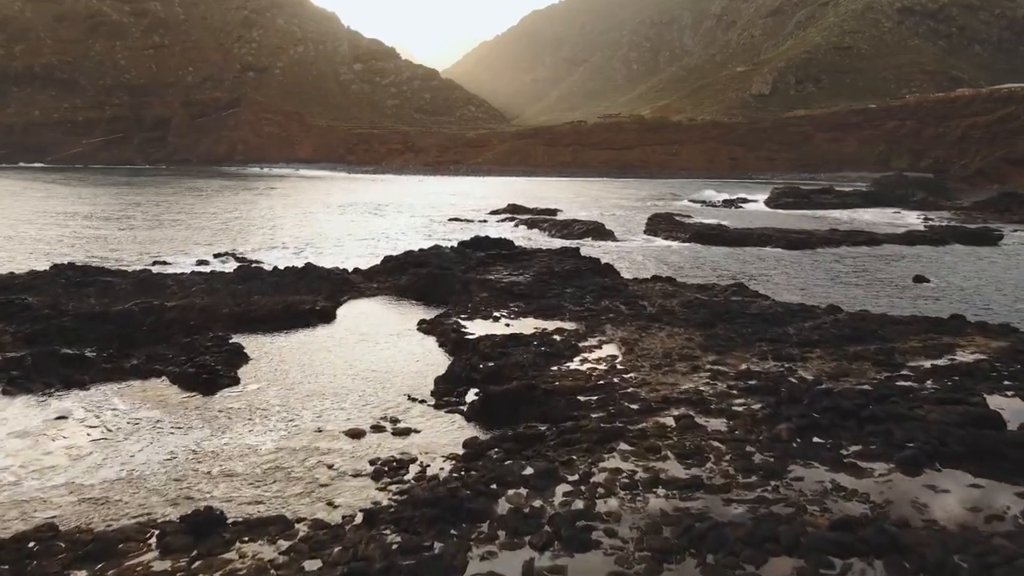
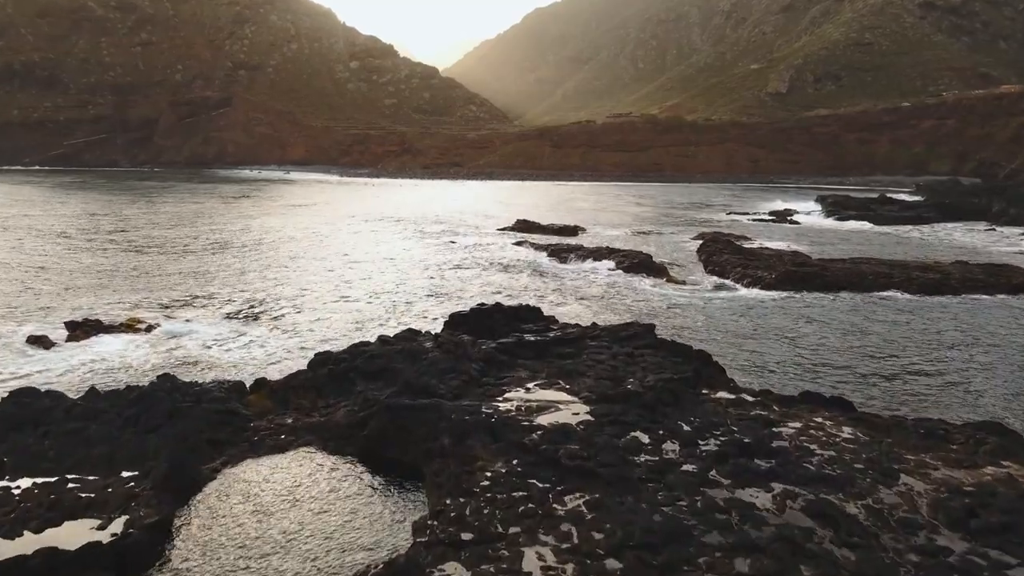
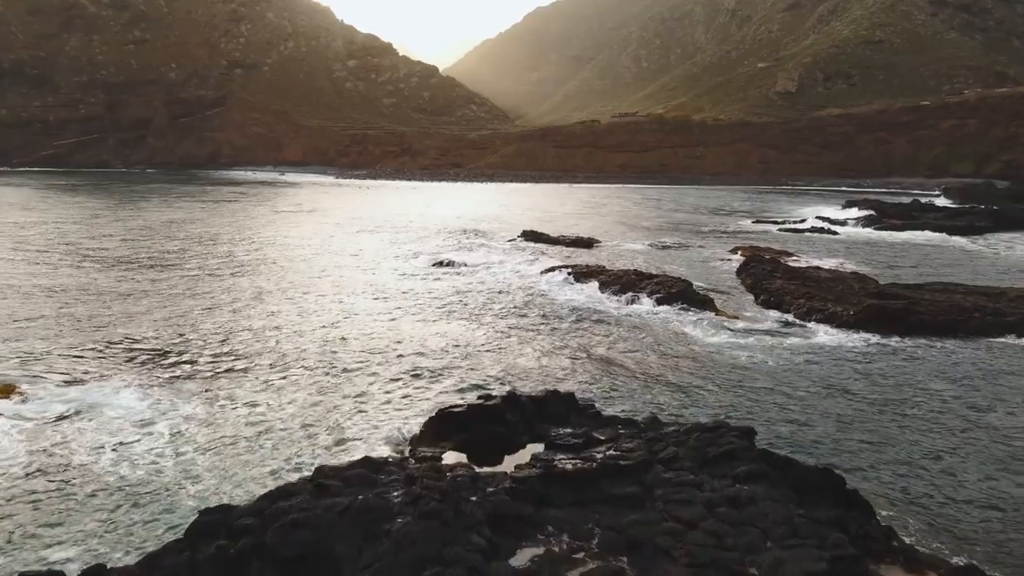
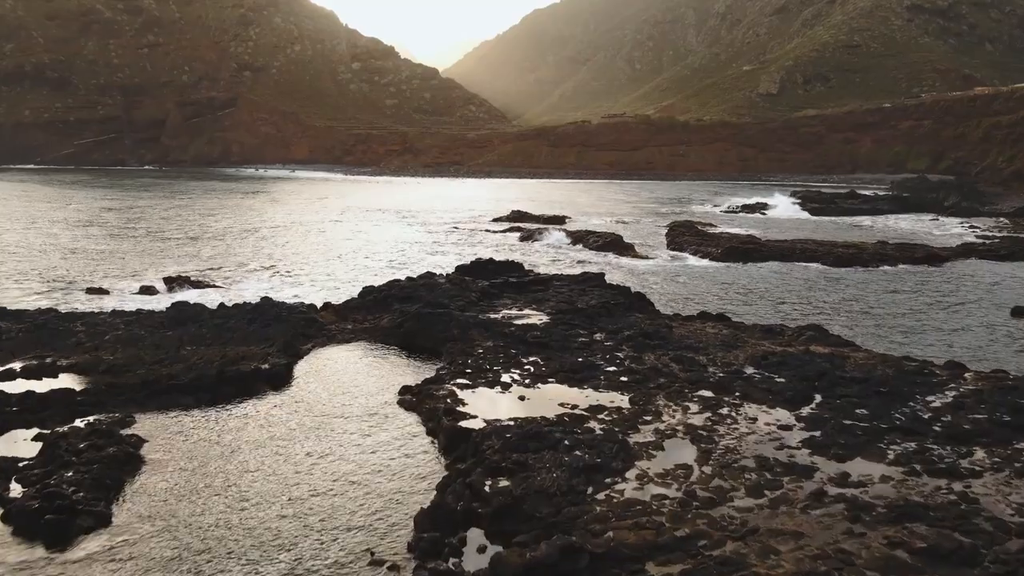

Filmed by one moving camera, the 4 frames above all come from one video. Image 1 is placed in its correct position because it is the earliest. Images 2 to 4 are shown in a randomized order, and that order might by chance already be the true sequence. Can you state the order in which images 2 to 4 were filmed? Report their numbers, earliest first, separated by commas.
4, 2, 3
